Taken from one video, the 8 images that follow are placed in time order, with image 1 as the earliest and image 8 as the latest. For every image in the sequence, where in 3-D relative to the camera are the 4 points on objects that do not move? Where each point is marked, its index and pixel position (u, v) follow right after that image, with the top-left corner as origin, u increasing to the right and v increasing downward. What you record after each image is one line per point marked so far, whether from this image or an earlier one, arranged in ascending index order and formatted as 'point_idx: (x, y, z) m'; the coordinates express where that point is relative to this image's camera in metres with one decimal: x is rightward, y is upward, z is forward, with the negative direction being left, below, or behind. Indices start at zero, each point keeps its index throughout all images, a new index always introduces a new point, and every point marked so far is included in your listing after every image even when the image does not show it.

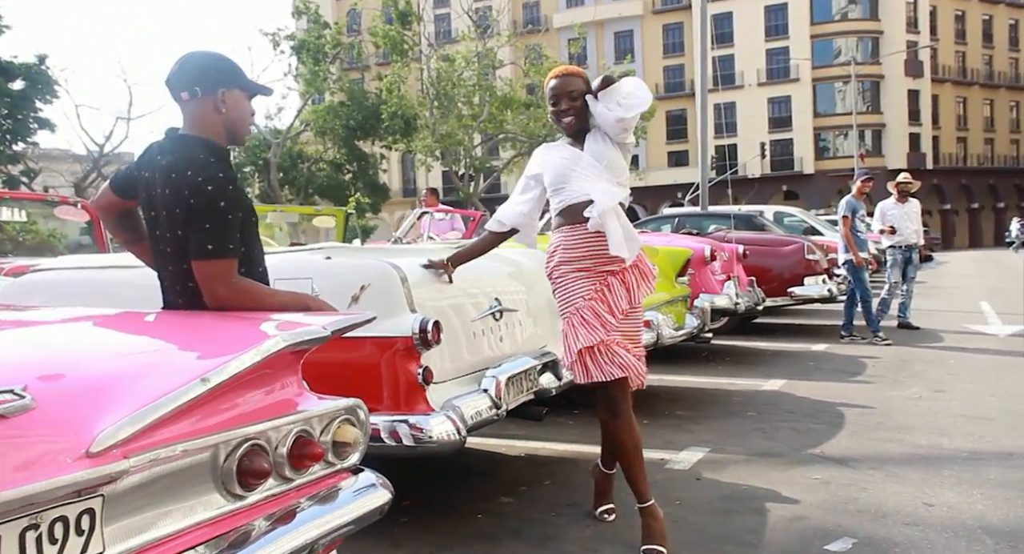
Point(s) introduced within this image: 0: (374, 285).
0: (-0.5, 0.0, +3.3) m
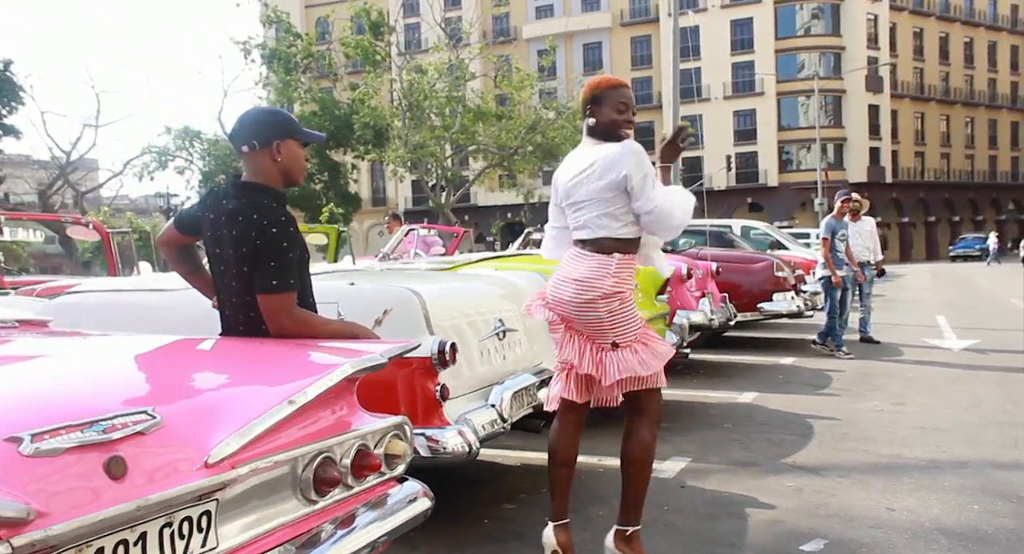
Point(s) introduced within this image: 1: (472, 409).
0: (-0.5, -0.2, +3.7) m
1: (-0.2, -0.6, +3.8) m
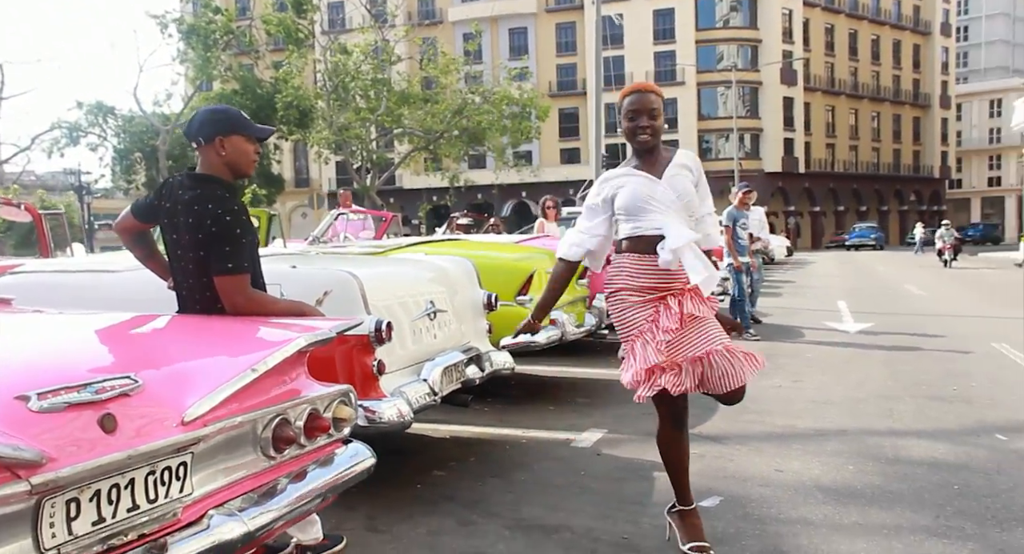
0: (-0.8, -0.1, +3.9) m
1: (-0.5, -0.5, +4.2) m
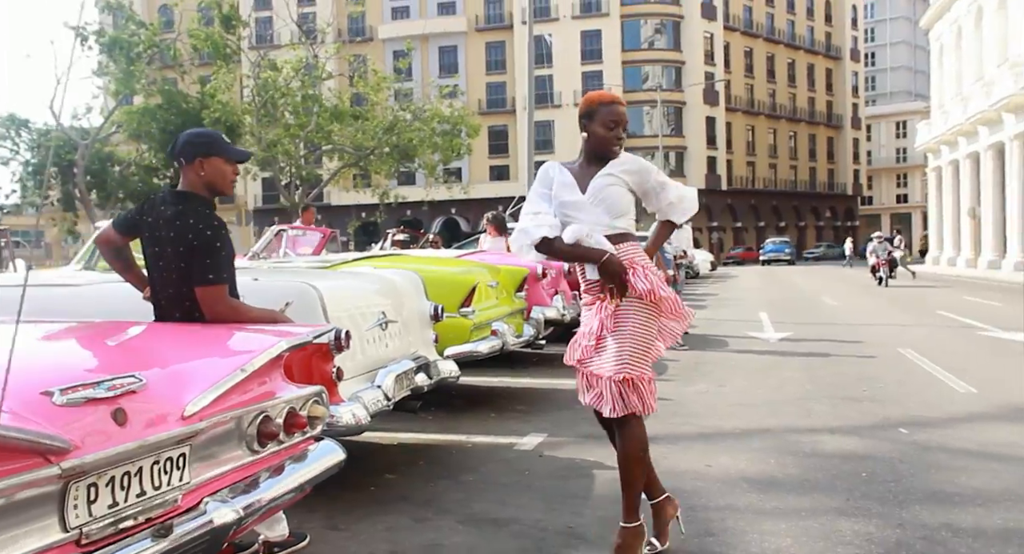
0: (-1.1, -0.1, +4.1) m
1: (-0.8, -0.6, +4.4) m
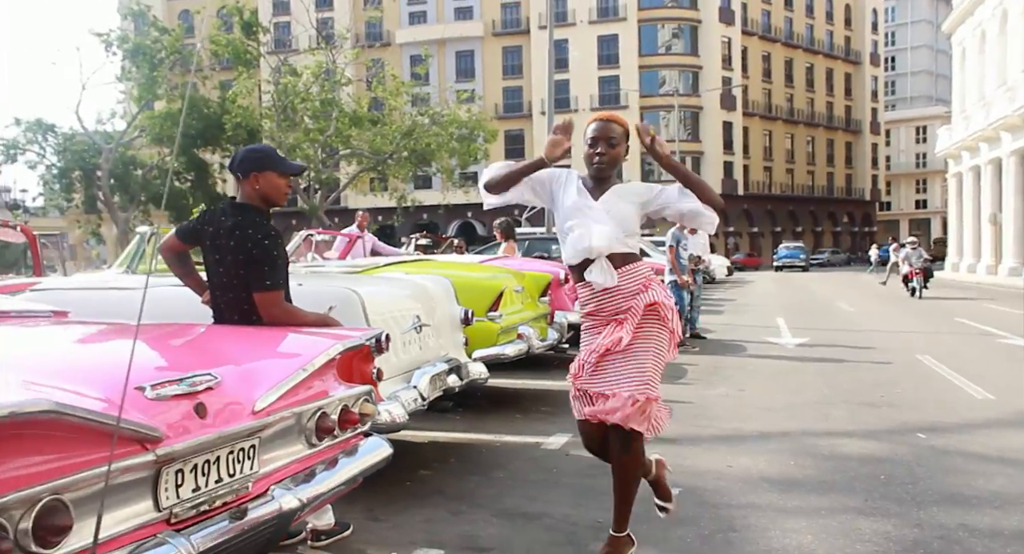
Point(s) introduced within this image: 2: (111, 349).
0: (-0.9, -0.2, +4.3) m
1: (-0.6, -0.6, +4.6) m
2: (-1.3, -0.2, +2.7) m
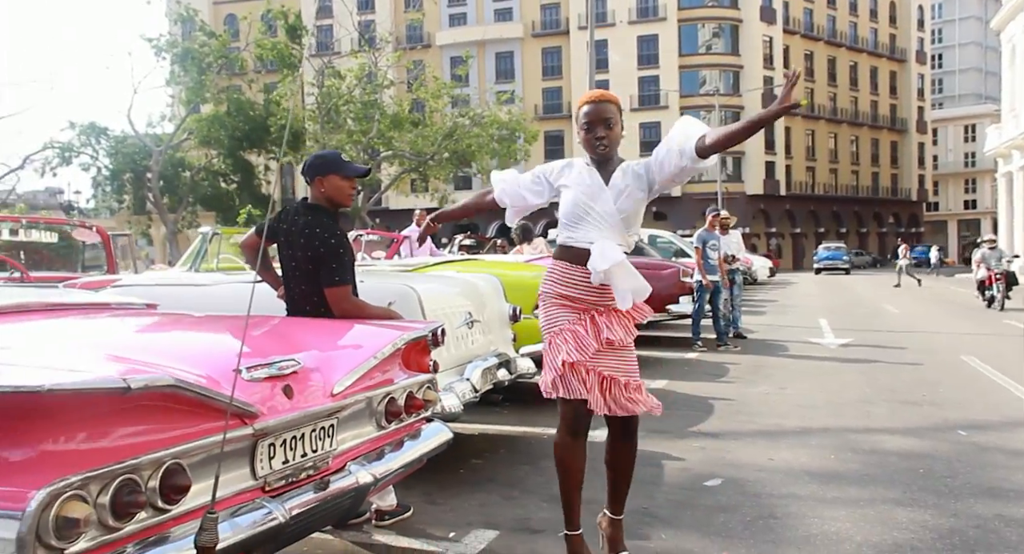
0: (-0.7, -0.1, +4.6) m
1: (-0.4, -0.6, +4.8) m
2: (-1.1, -0.2, +3.0) m
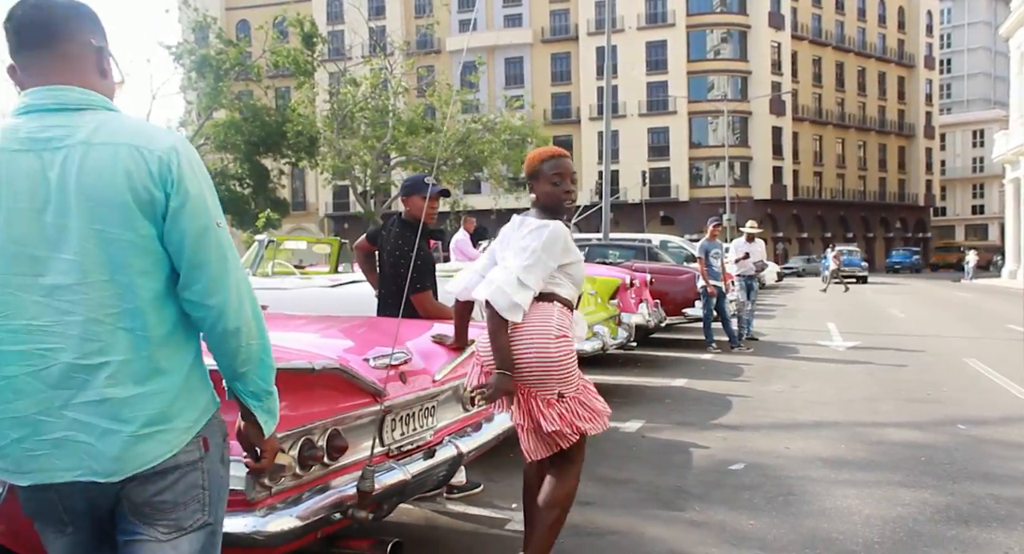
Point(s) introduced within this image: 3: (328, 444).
0: (-0.4, -0.2, +5.2) m
1: (-0.1, -0.7, +5.4) m
2: (-0.8, -0.3, +3.6) m
3: (-0.6, -0.6, +2.7) m
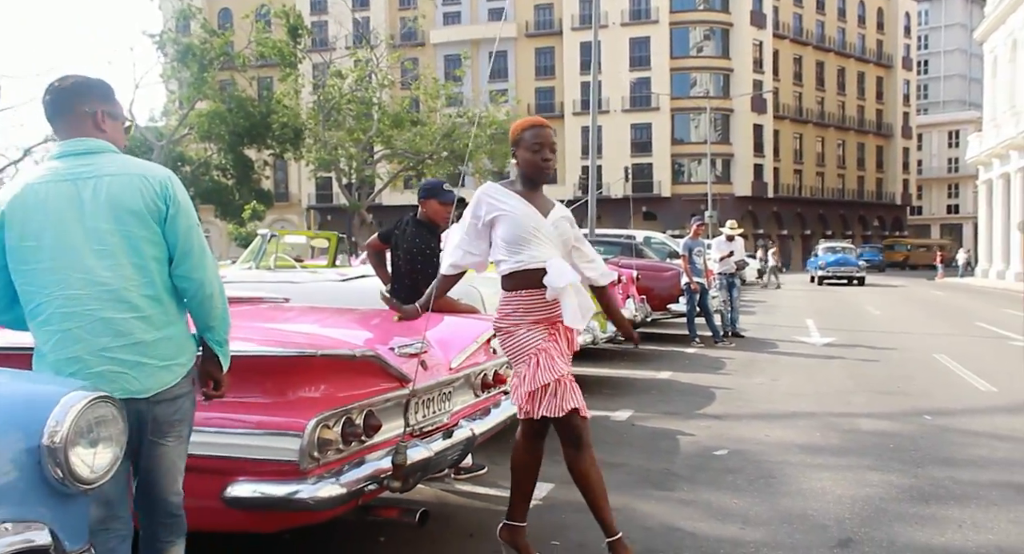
0: (-0.3, -0.2, +5.6) m
1: (-0.1, -0.6, +5.8) m
2: (-0.8, -0.2, +3.9) m
3: (-0.6, -0.5, +3.1) m
